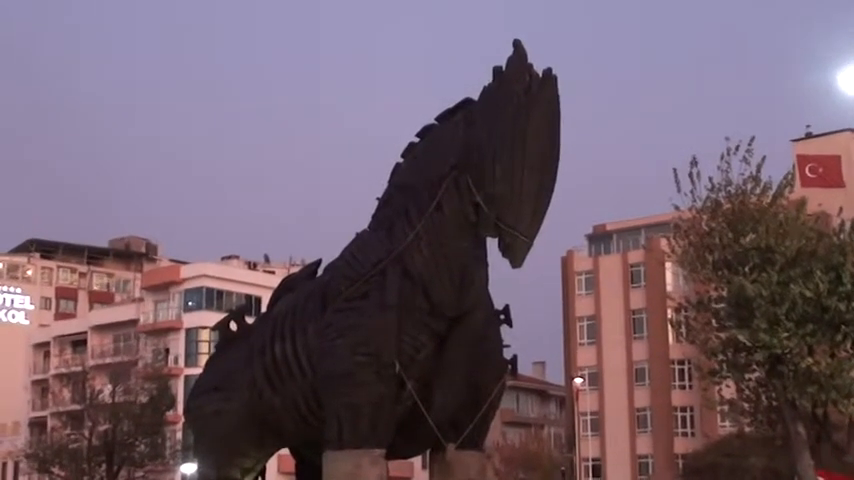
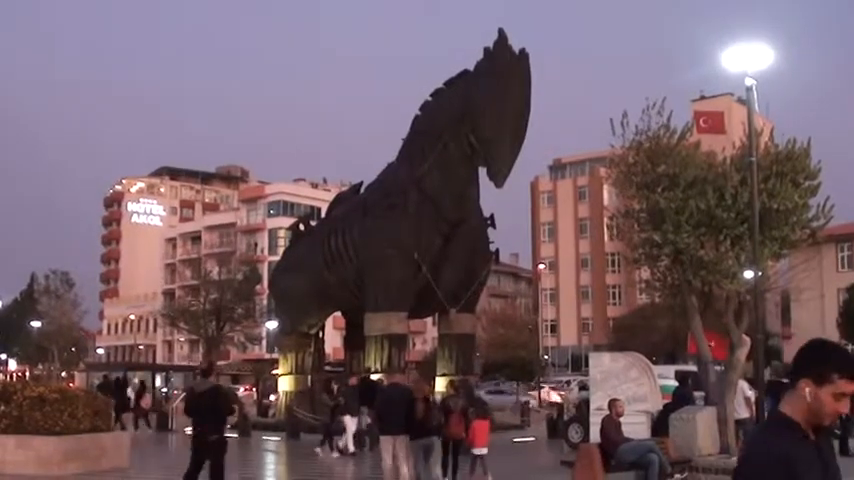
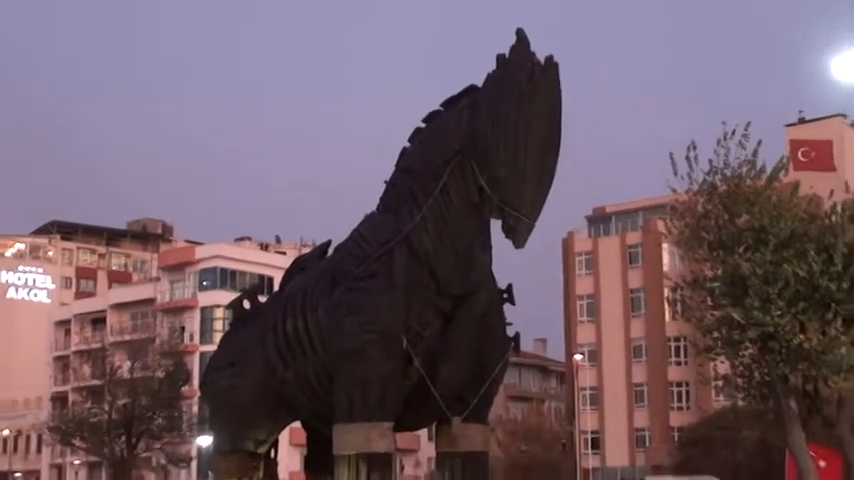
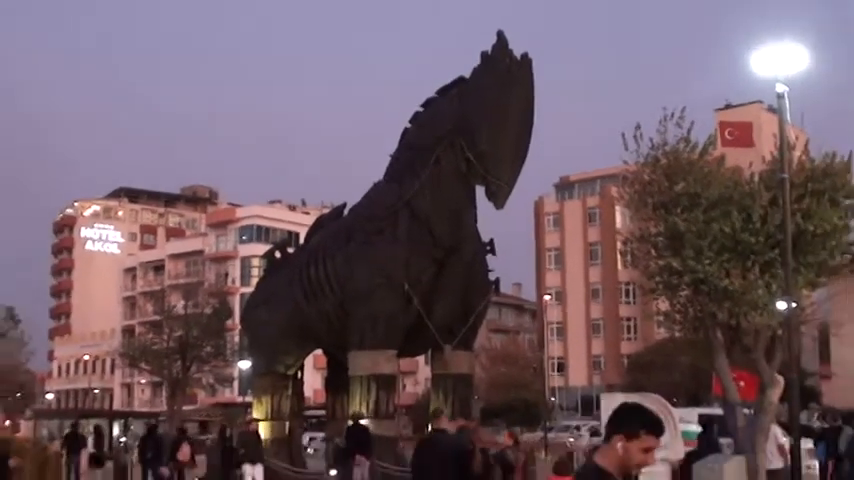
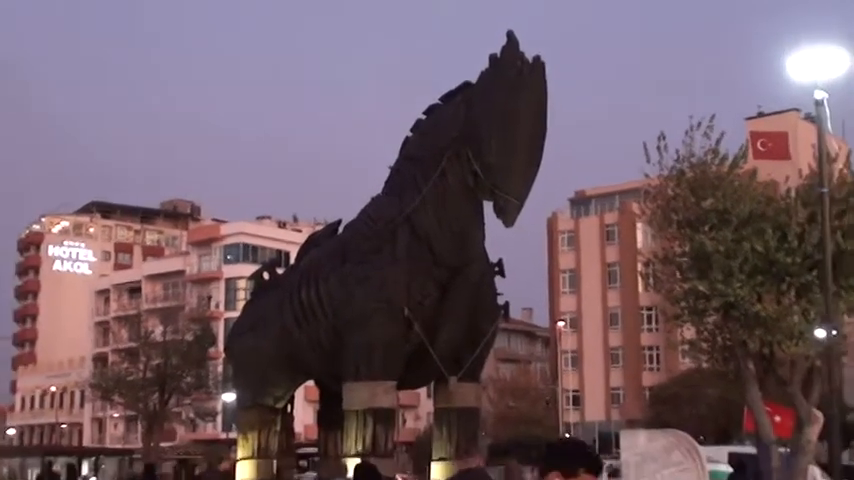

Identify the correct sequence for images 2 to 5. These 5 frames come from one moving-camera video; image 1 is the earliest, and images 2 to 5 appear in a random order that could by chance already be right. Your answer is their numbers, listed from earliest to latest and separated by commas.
3, 5, 4, 2
